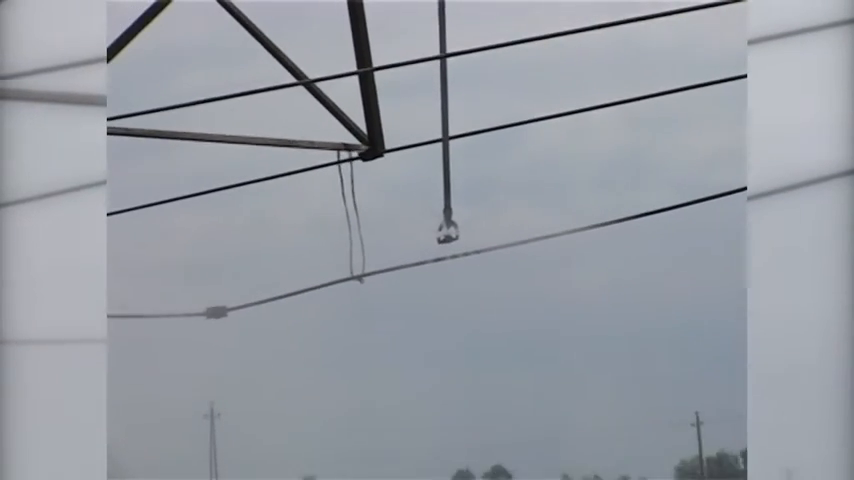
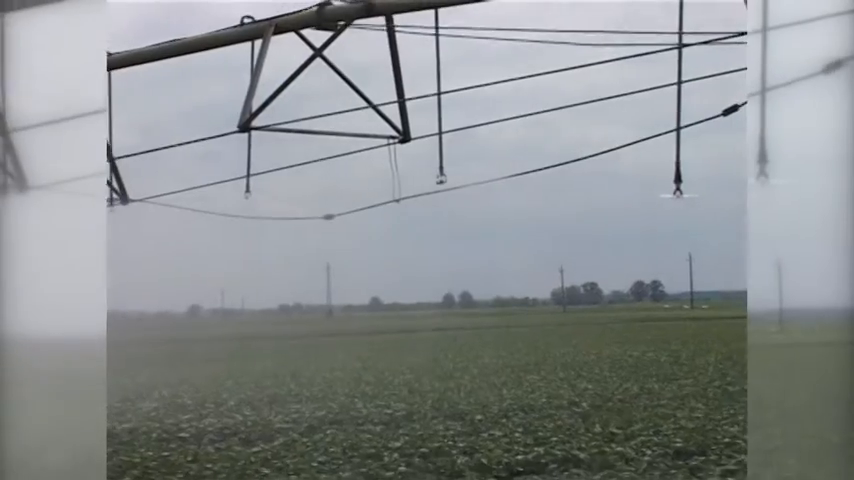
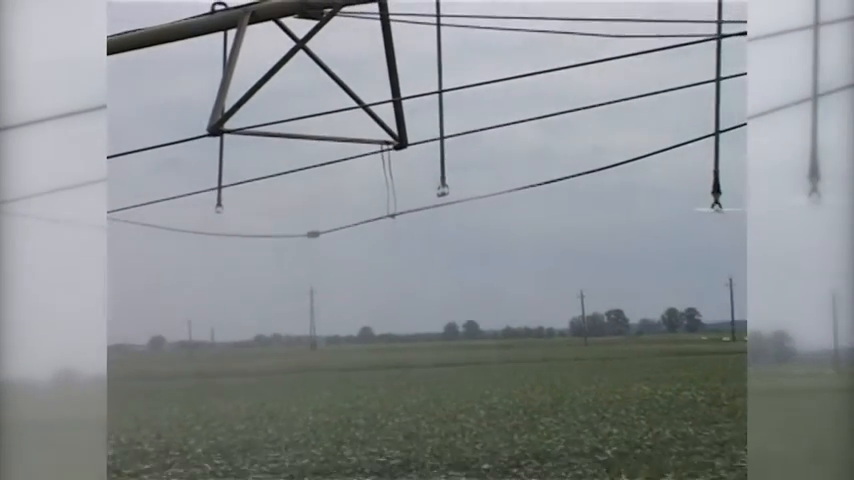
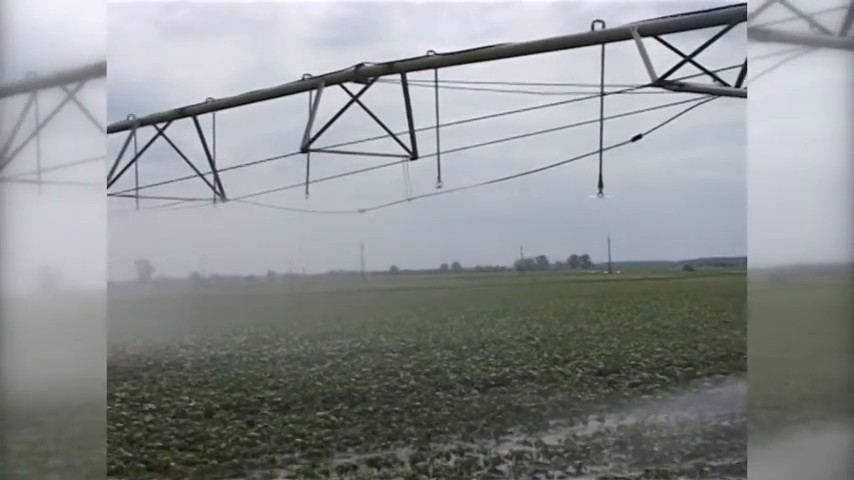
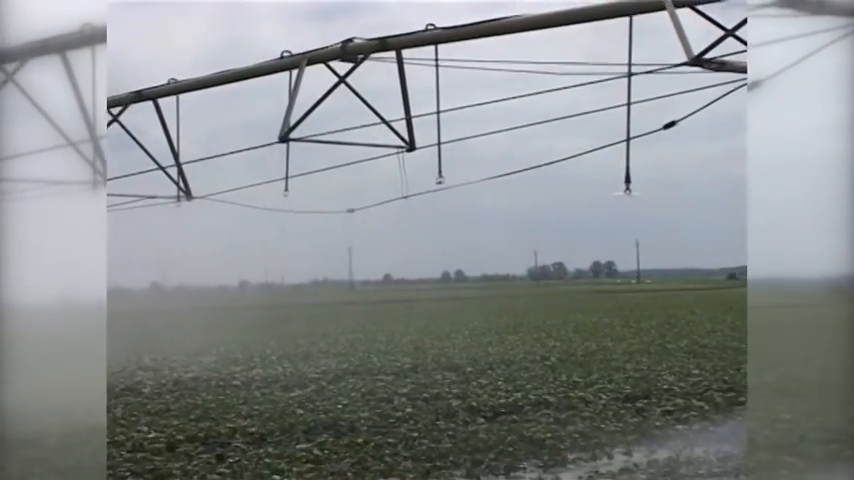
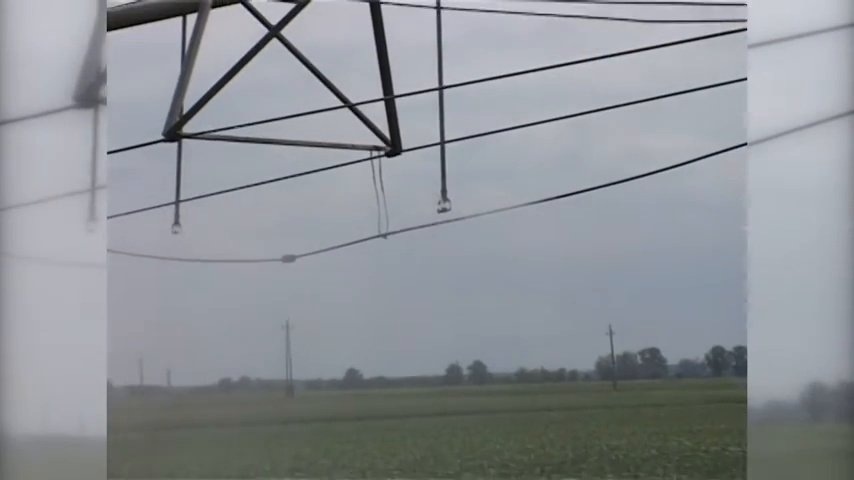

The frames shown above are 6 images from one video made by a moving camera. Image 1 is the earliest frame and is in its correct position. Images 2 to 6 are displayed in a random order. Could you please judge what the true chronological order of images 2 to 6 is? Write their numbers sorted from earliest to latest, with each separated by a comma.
6, 3, 2, 5, 4
